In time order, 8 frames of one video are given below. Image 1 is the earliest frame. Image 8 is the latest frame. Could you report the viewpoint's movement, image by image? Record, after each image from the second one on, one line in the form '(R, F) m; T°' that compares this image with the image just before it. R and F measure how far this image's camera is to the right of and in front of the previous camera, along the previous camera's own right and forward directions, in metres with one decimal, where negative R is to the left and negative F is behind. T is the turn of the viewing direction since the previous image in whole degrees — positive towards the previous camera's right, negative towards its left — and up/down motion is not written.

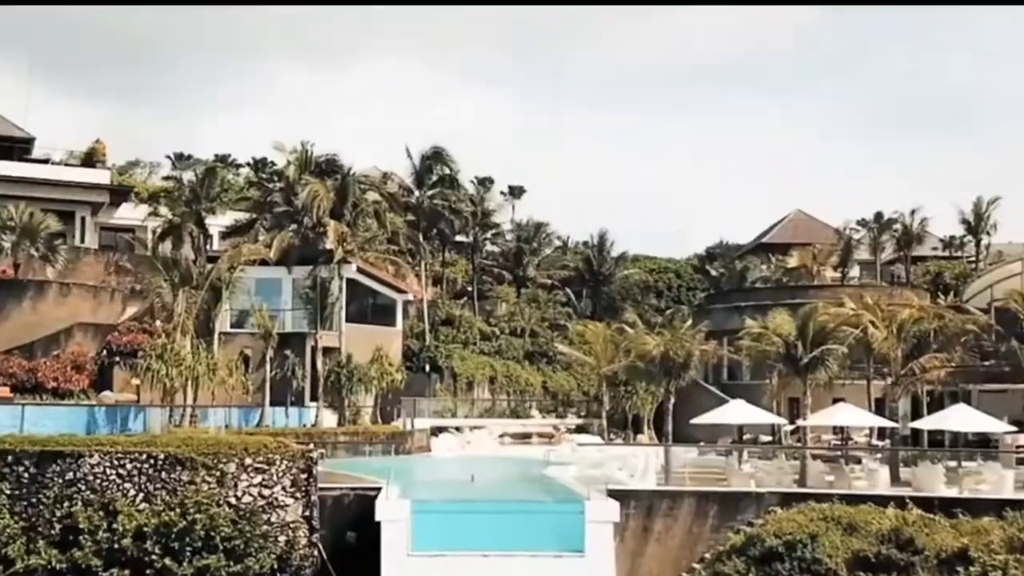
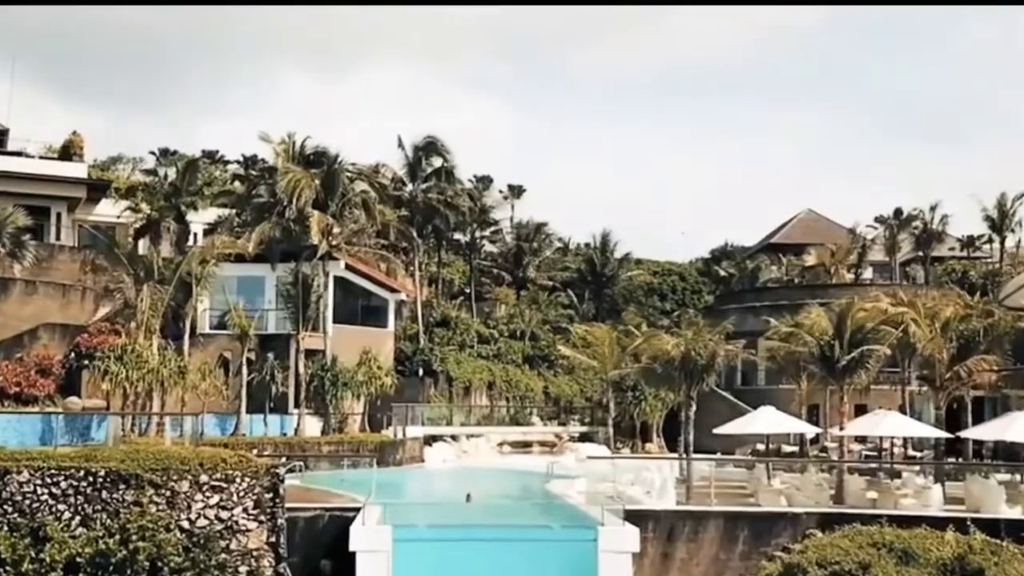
(0.0, +3.2) m; 0°
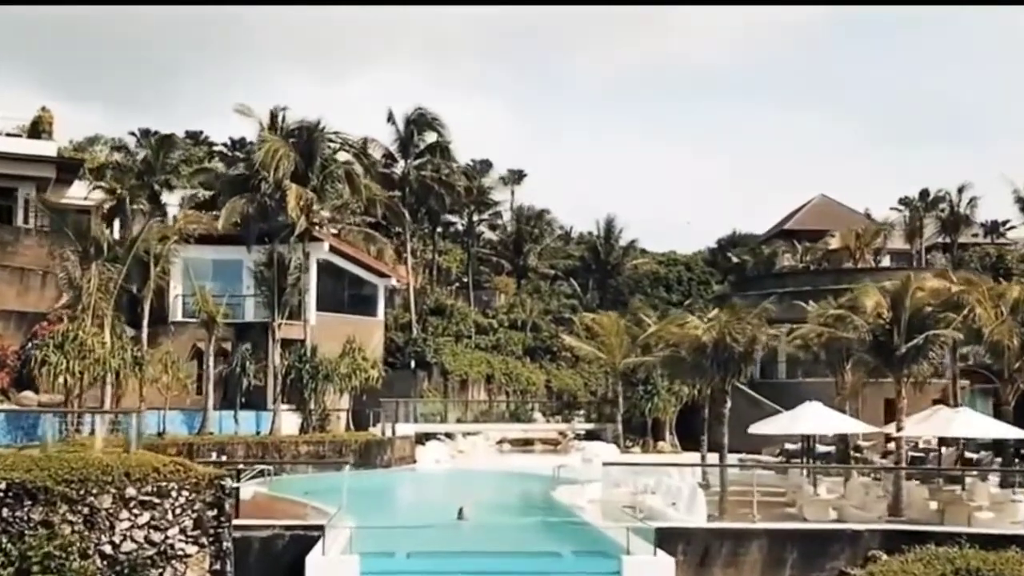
(0.0, +3.7) m; 0°
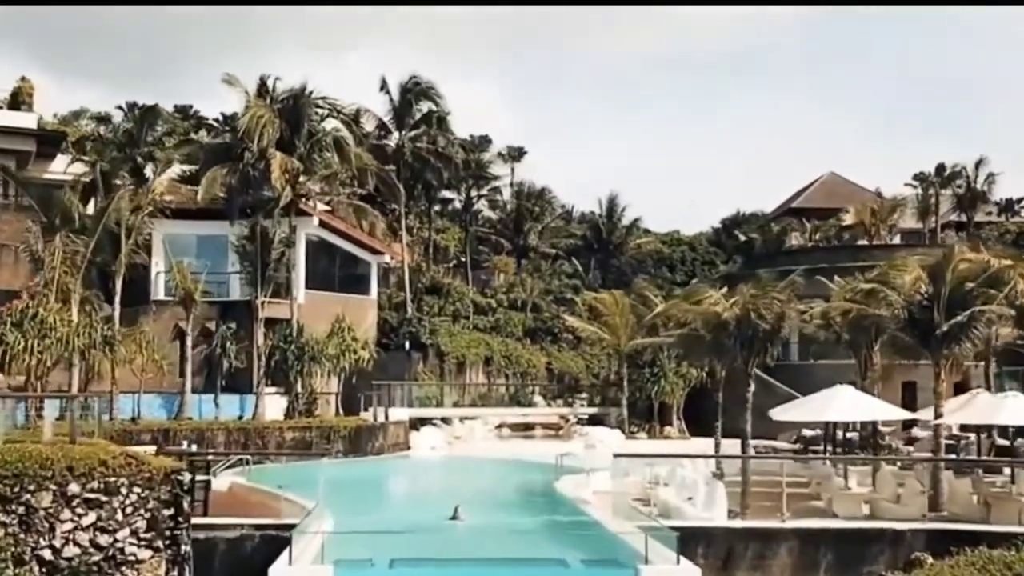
(0.0, +2.0) m; 0°
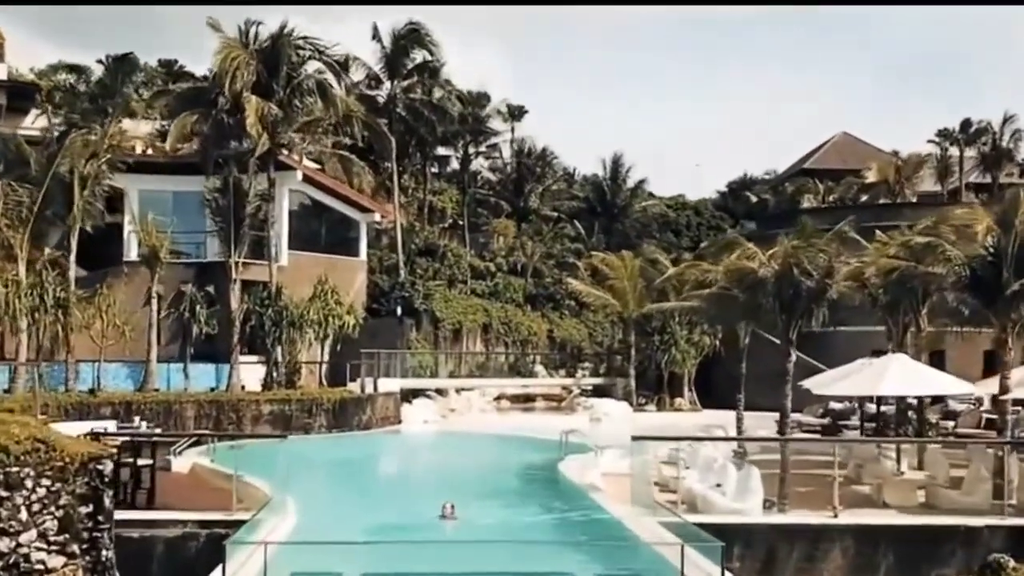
(0.0, +2.7) m; 0°
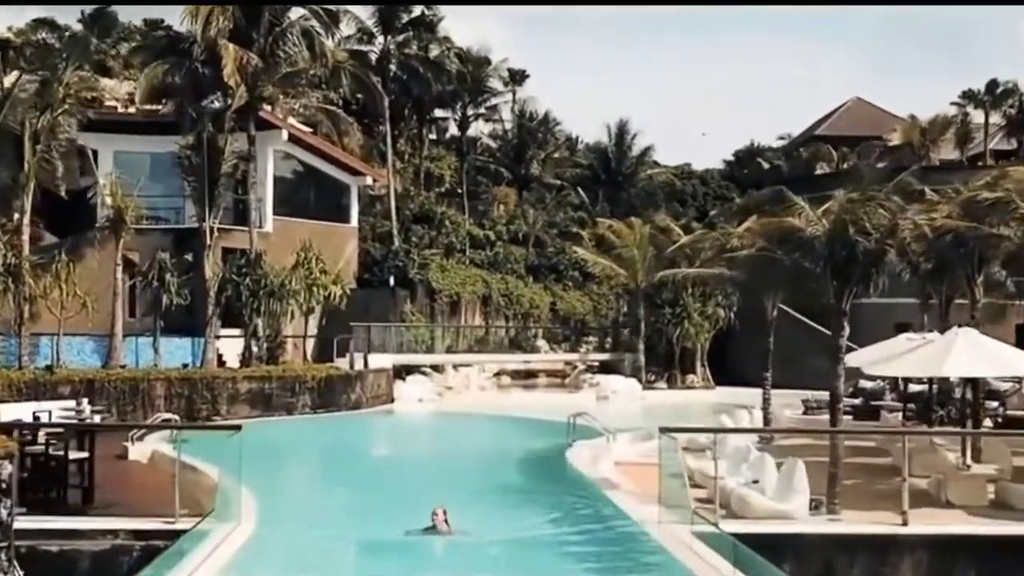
(0.0, +2.4) m; 0°
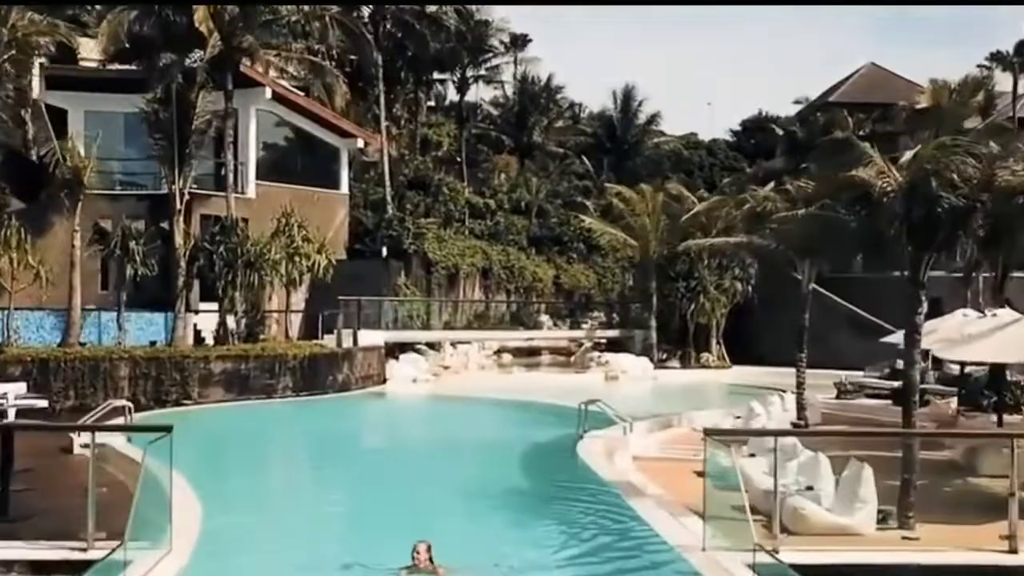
(0.0, +2.4) m; 0°
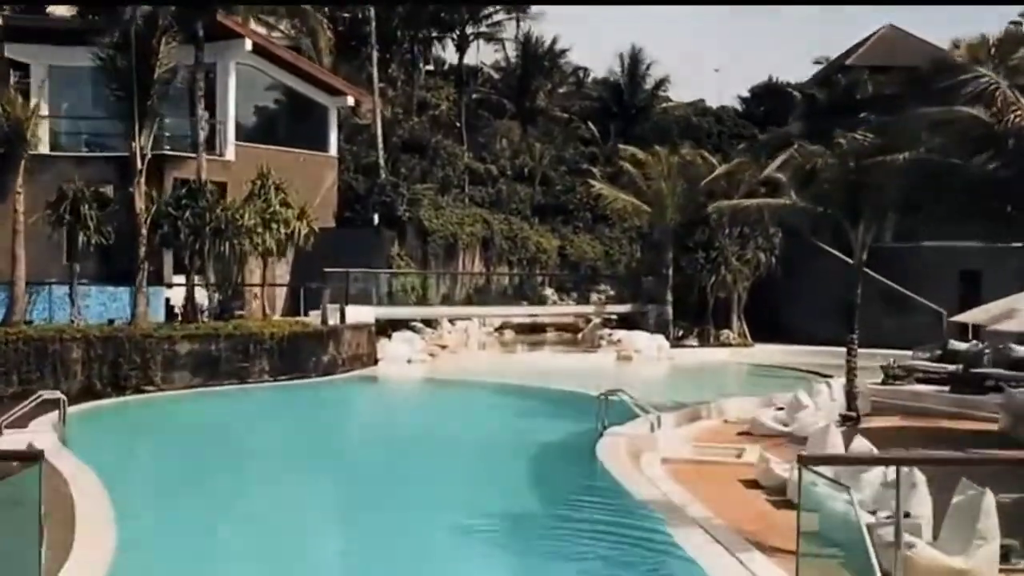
(-0.1, +2.6) m; 0°
